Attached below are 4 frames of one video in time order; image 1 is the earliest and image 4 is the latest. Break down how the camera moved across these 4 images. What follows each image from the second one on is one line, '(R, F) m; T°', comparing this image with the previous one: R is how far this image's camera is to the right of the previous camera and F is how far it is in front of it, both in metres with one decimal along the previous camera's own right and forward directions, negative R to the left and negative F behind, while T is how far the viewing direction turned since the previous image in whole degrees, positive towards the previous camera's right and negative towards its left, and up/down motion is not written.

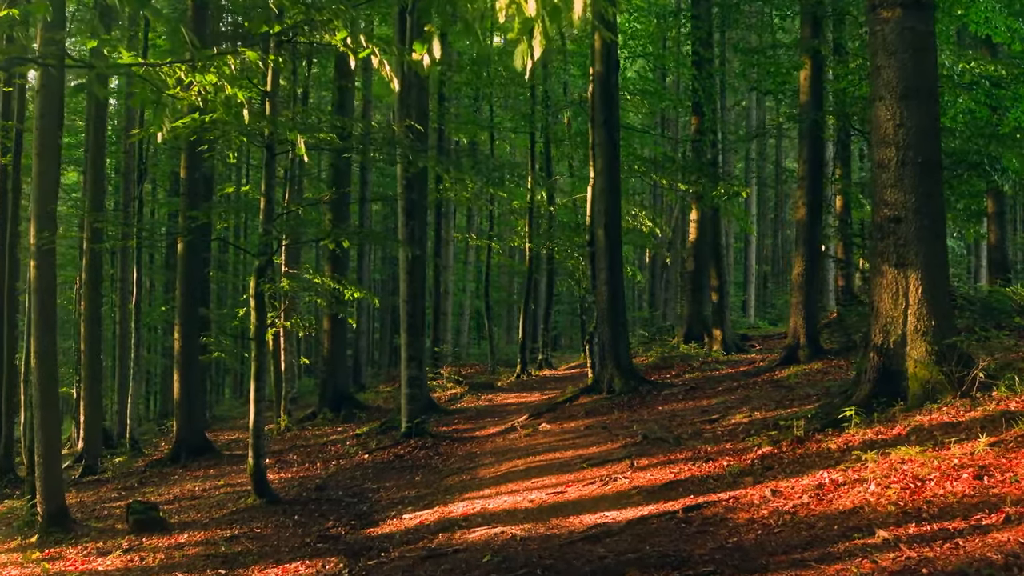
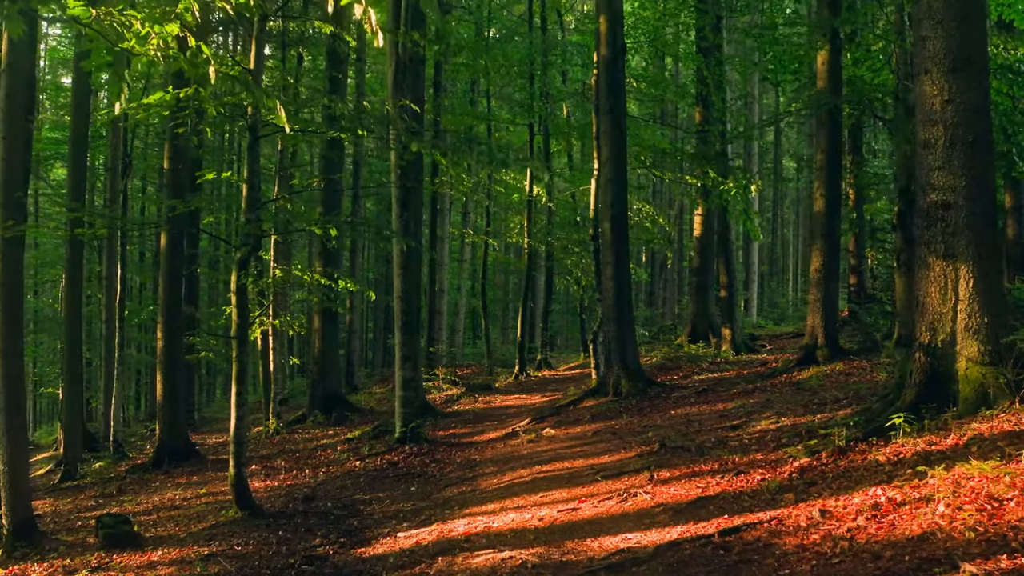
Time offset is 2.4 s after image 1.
(-0.1, +0.7) m; 0°
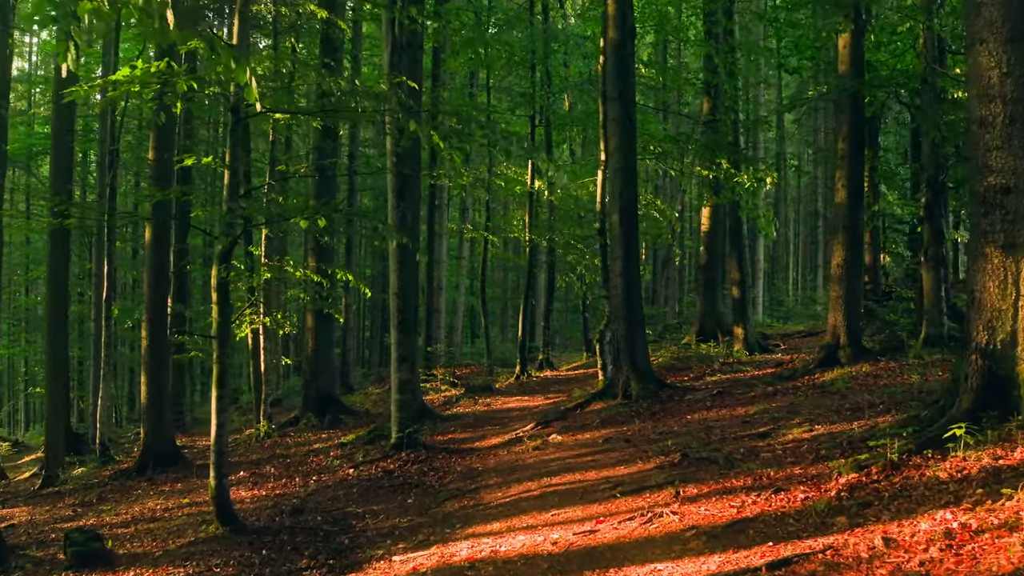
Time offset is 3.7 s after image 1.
(-0.1, +0.7) m; 0°
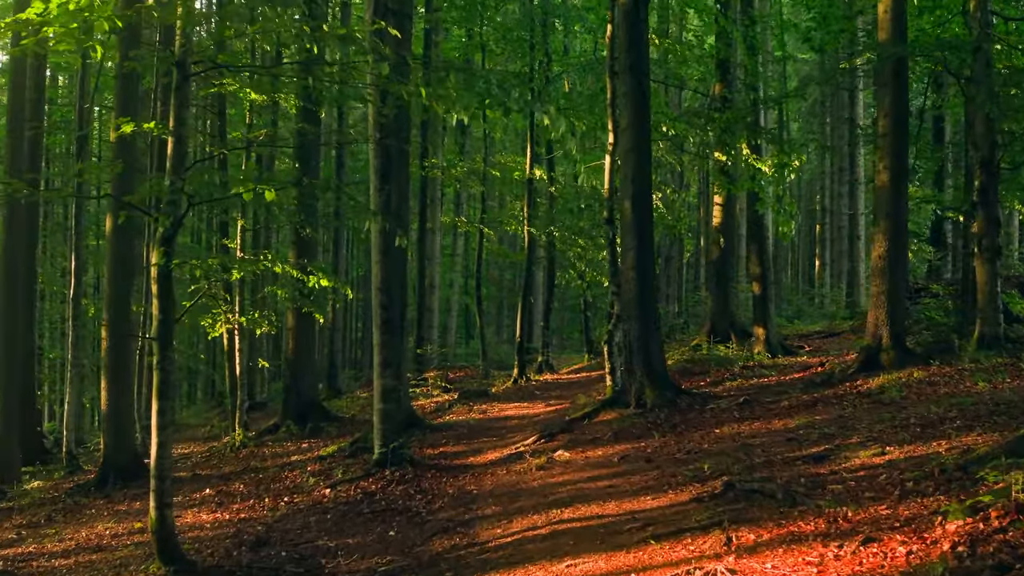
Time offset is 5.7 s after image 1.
(-0.1, +1.3) m; 0°
